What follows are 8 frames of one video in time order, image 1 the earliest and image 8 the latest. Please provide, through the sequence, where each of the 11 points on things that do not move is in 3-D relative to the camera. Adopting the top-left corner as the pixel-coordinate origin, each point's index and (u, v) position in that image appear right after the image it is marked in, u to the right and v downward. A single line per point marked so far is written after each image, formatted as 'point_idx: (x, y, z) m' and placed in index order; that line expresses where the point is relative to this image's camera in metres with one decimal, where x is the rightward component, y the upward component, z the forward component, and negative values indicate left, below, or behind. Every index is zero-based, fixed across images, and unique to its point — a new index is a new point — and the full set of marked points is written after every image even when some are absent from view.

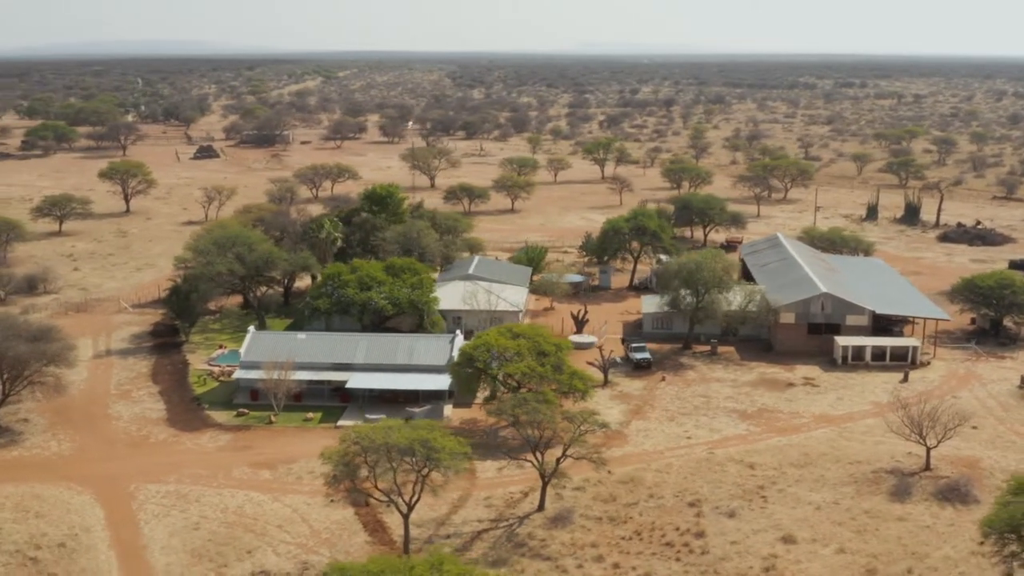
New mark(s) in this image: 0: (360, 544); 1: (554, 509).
0: (-2.3, -3.9, +18.5) m
1: (+0.7, -3.6, +19.7) m
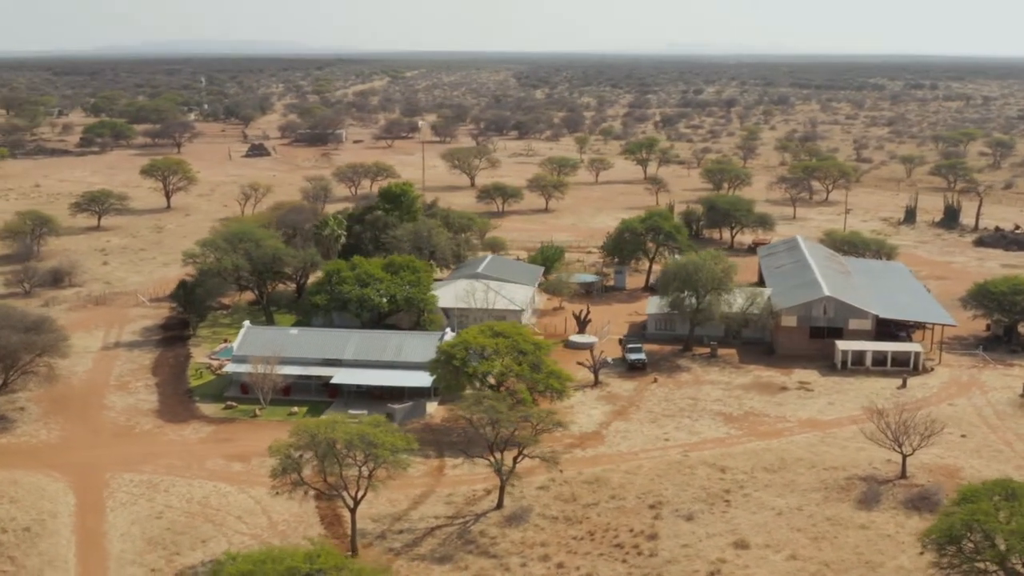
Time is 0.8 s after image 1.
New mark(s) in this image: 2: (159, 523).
0: (-3.1, -3.8, +18.7) m
1: (0.0, -3.6, +19.7) m
2: (-5.6, -3.7, +19.4) m
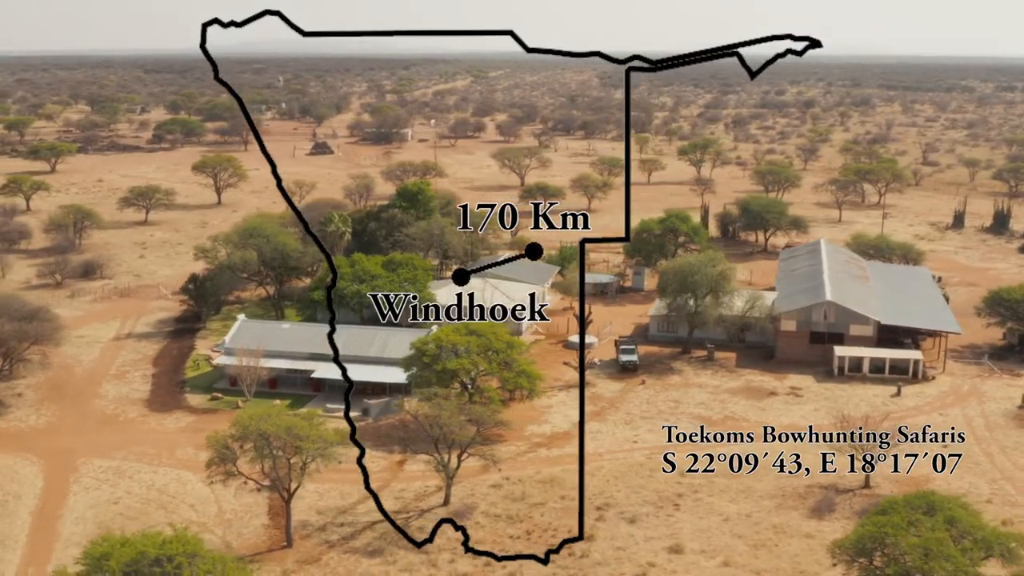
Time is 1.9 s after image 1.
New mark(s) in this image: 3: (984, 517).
0: (-4.0, -3.7, +19.1) m
1: (-0.9, -3.5, +19.8) m
2: (-6.5, -3.6, +19.9) m
3: (+7.6, -3.7, +19.7) m
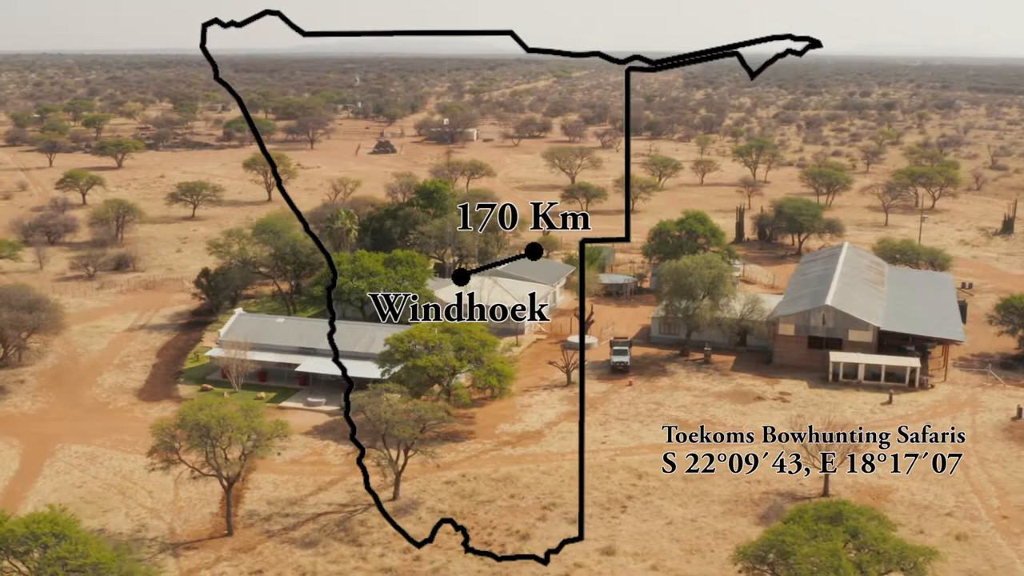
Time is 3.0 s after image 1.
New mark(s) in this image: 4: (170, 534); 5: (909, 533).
0: (-5.0, -3.6, +19.5) m
1: (-1.8, -3.5, +20.0) m
2: (-7.4, -3.4, +20.6) m
3: (+6.7, -3.8, +19.2) m
4: (-5.3, -3.8, +18.9) m
5: (+6.2, -3.8, +19.0) m
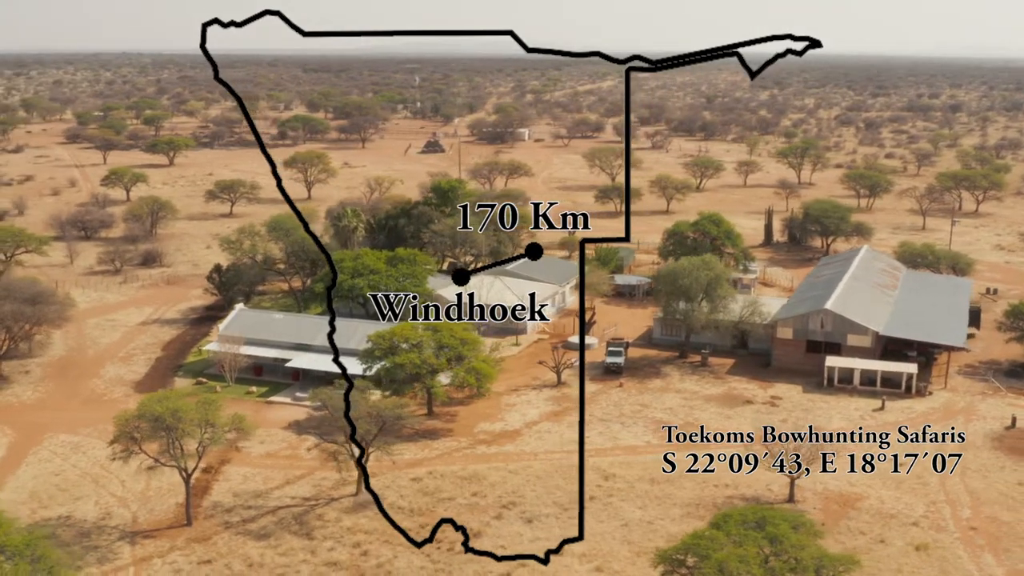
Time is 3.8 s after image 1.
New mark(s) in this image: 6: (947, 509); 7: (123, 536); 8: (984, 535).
0: (-5.6, -3.6, +19.9) m
1: (-2.4, -3.4, +20.2) m
2: (-8.0, -3.3, +21.1) m
3: (+5.9, -3.9, +18.8) m
4: (-6.0, -3.7, +19.3) m
5: (+5.5, -3.9, +18.7) m
6: (+7.1, -3.6, +20.0) m
7: (-6.0, -3.8, +18.9) m
8: (+7.4, -3.9, +19.1) m
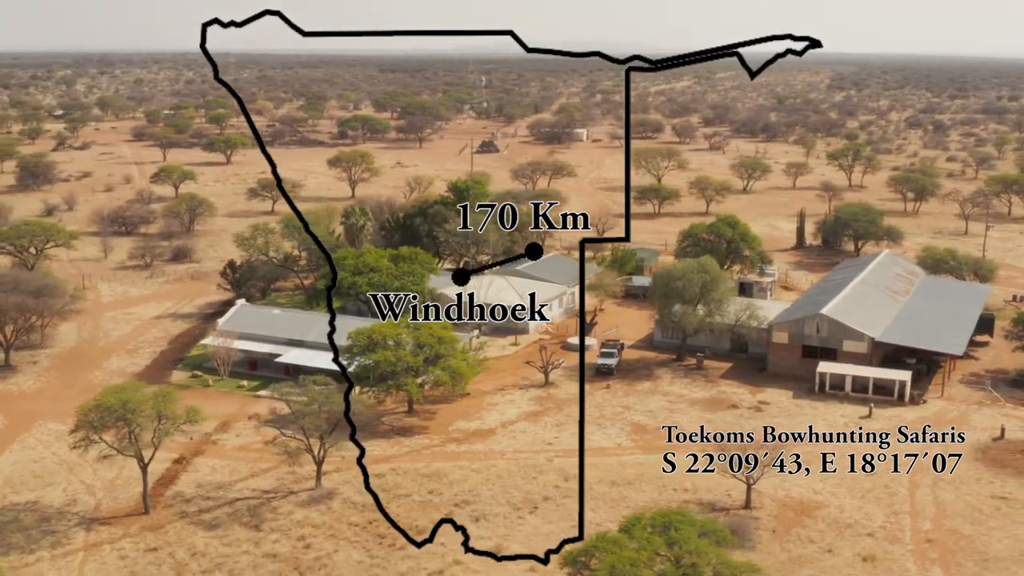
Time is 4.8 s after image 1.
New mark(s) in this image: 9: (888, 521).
0: (-6.4, -3.5, +20.4) m
1: (-3.2, -3.4, +20.5) m
2: (-8.6, -3.2, +21.8) m
3: (+5.1, -4.0, +18.5) m
4: (-6.8, -3.6, +19.9) m
5: (+4.6, -4.0, +18.4) m
6: (+6.3, -3.7, +19.5) m
7: (-6.9, -3.7, +19.5) m
8: (+6.5, -4.0, +18.6) m
9: (+6.0, -3.7, +19.5) m
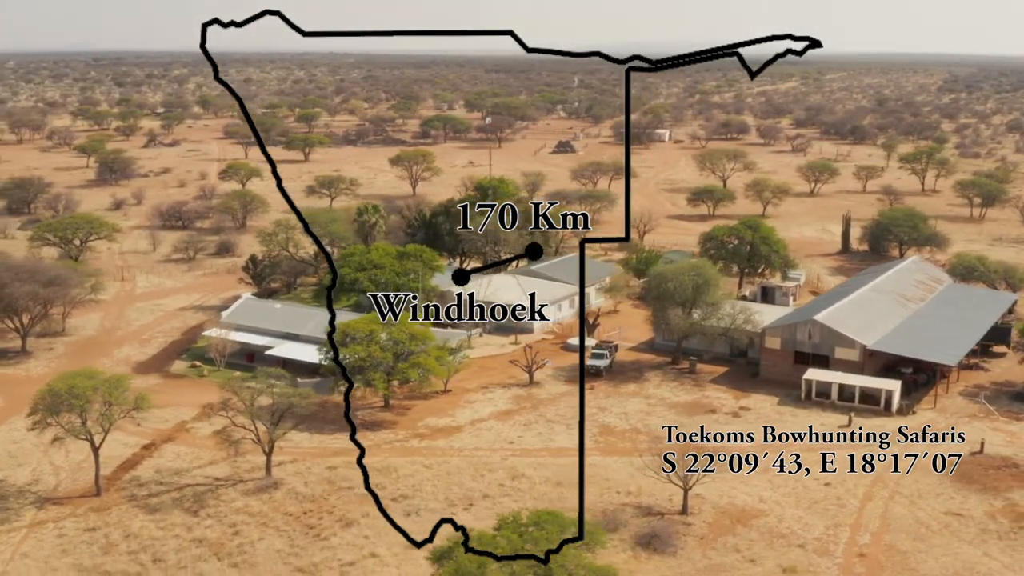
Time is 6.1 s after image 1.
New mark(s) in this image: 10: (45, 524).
0: (-7.3, -3.3, +21.2) m
1: (-4.1, -3.3, +20.9) m
2: (-9.4, -3.0, +22.8) m
3: (+3.8, -4.0, +18.1) m
4: (-7.8, -3.4, +20.7) m
5: (+3.3, -4.0, +18.1) m
6: (+5.2, -3.8, +19.0) m
7: (-7.9, -3.6, +20.3) m
8: (+5.3, -4.1, +18.1) m
9: (+4.9, -3.8, +19.0) m
10: (-7.4, -3.8, +19.4) m
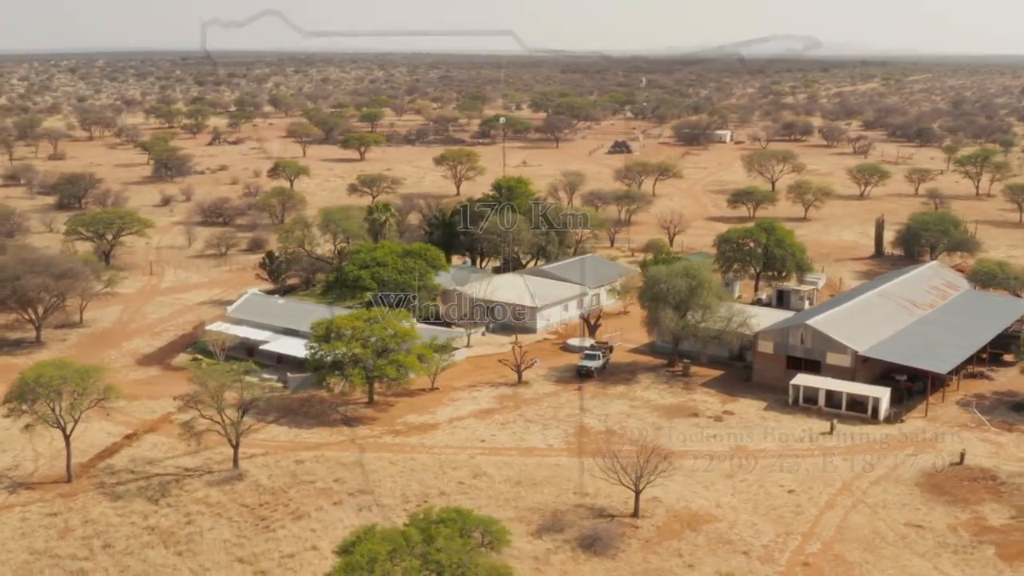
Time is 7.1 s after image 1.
0: (-8.0, -3.2, +21.8) m
1: (-4.8, -3.2, +21.3) m
2: (-9.9, -2.8, +23.6) m
3: (+2.9, -4.1, +17.9) m
4: (-8.5, -3.3, +21.4) m
5: (+2.4, -4.1, +17.9) m
6: (+4.4, -3.9, +18.7) m
7: (-8.6, -3.4, +21.0) m
8: (+4.4, -4.1, +17.7) m
9: (+4.0, -3.9, +18.7) m
10: (-8.2, -3.6, +20.0) m
